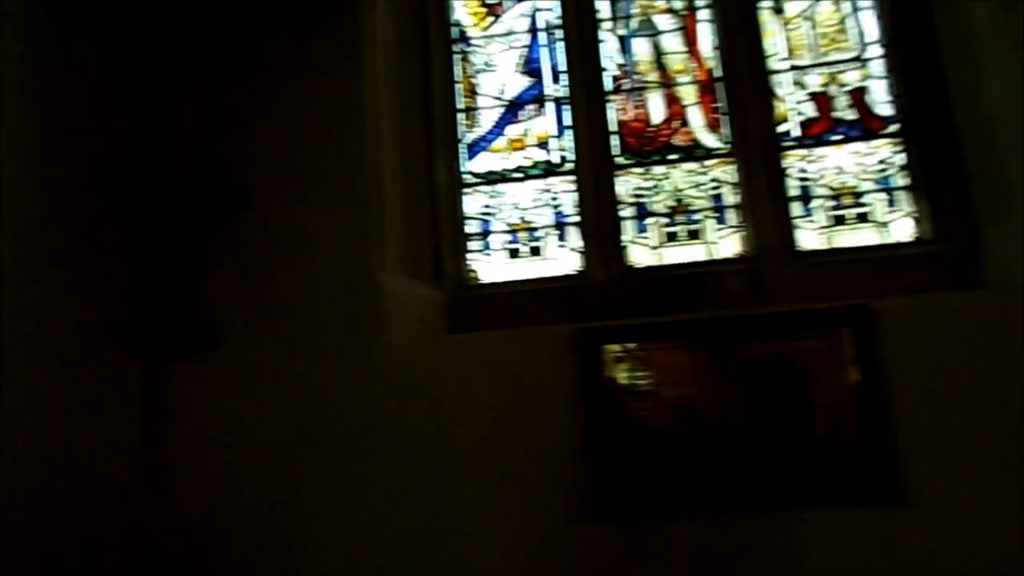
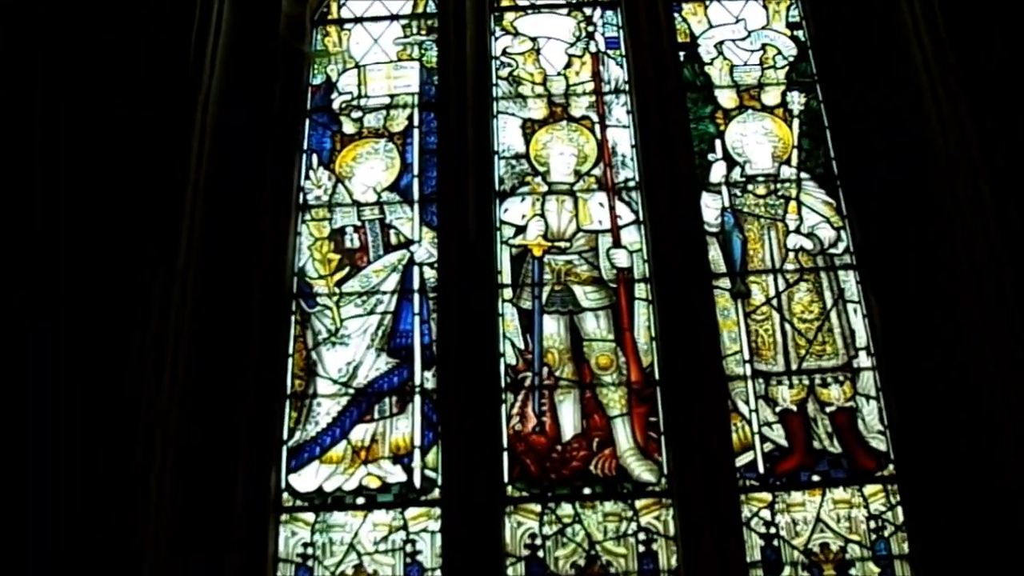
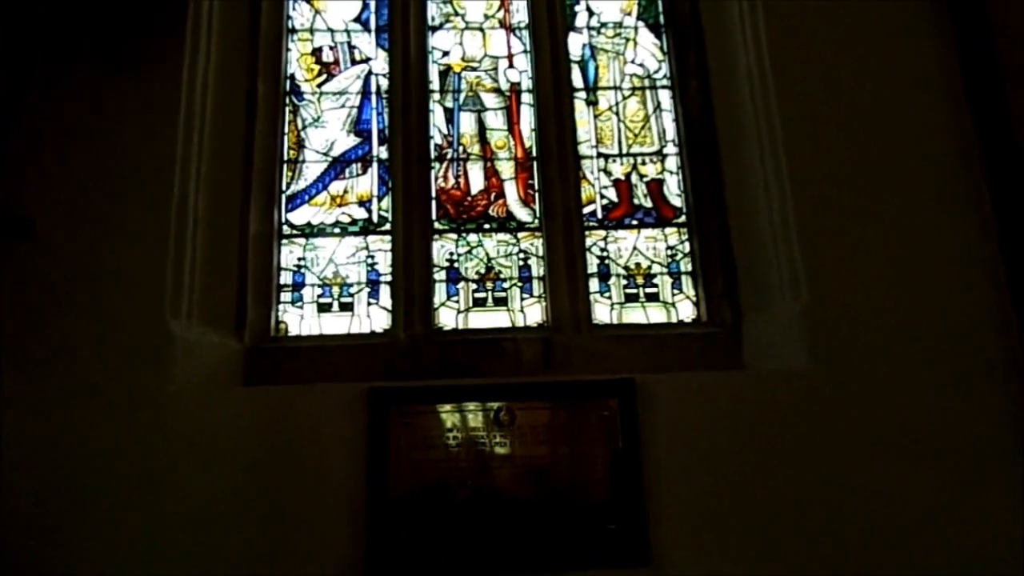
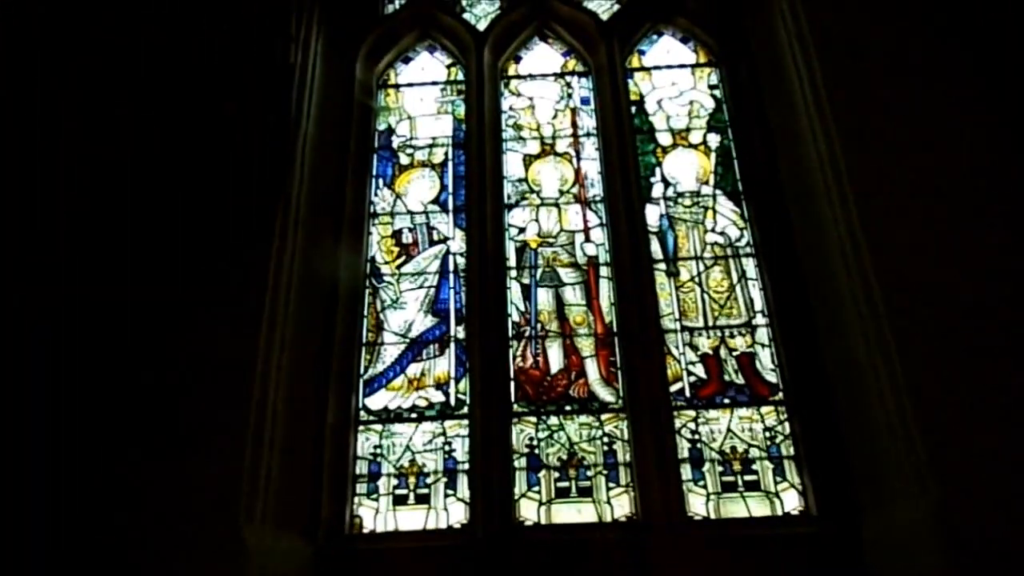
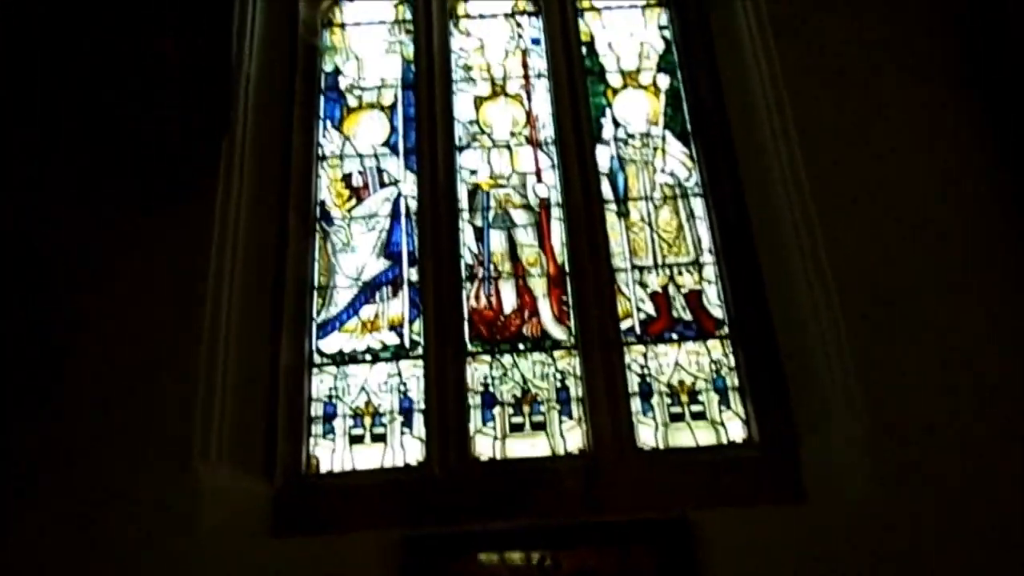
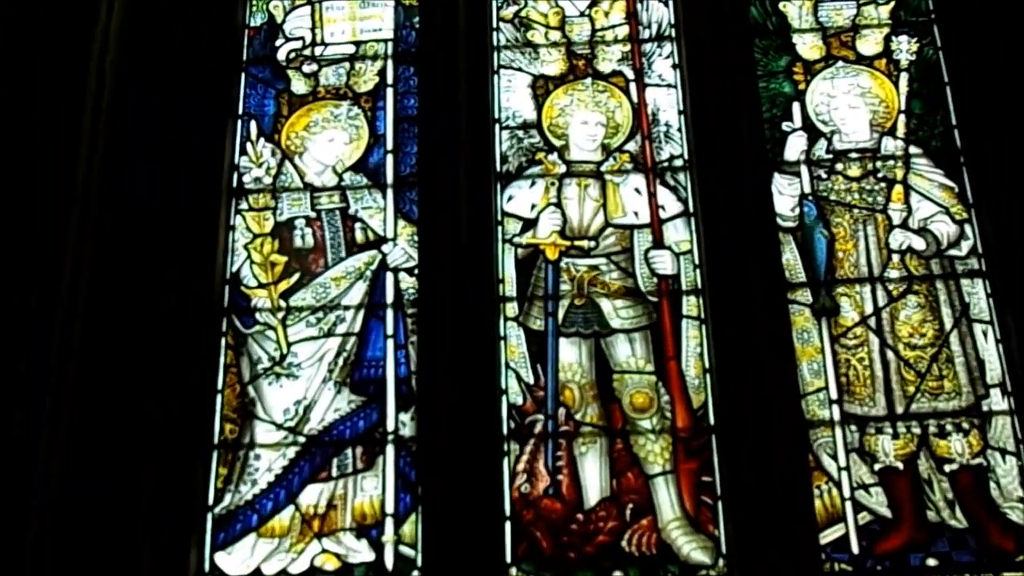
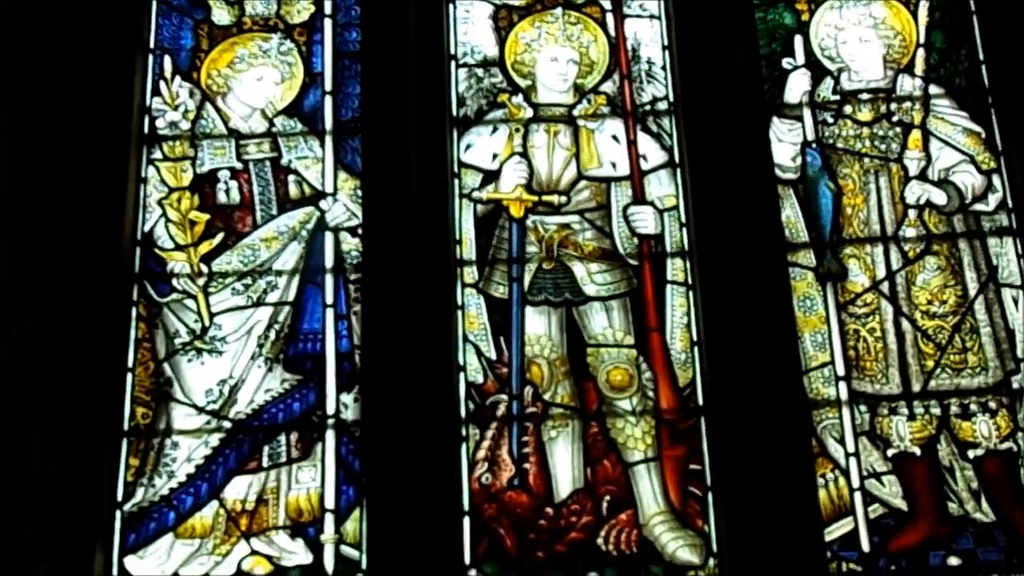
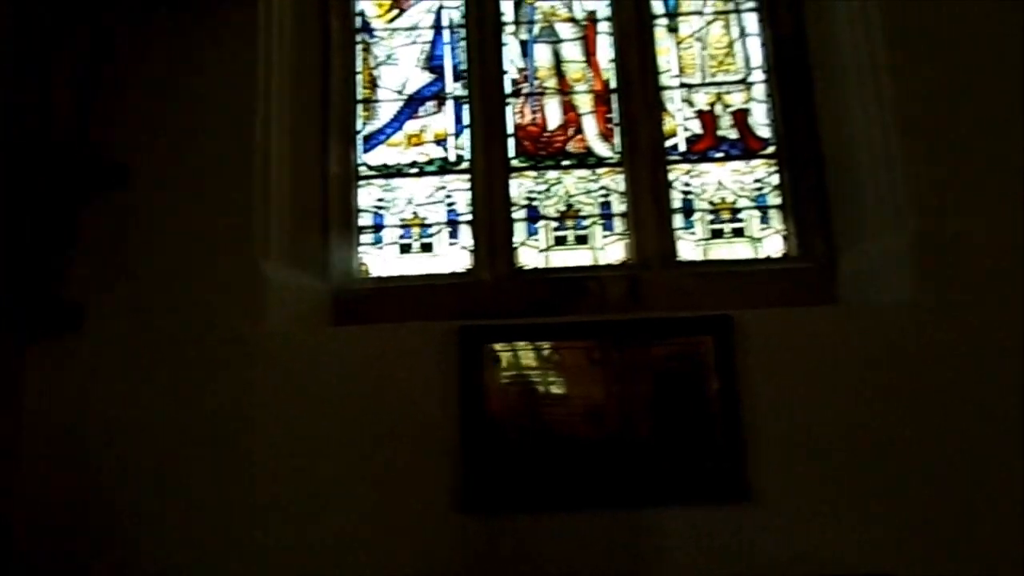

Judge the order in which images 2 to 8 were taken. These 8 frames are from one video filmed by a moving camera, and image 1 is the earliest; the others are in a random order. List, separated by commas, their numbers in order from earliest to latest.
8, 3, 5, 4, 2, 6, 7
